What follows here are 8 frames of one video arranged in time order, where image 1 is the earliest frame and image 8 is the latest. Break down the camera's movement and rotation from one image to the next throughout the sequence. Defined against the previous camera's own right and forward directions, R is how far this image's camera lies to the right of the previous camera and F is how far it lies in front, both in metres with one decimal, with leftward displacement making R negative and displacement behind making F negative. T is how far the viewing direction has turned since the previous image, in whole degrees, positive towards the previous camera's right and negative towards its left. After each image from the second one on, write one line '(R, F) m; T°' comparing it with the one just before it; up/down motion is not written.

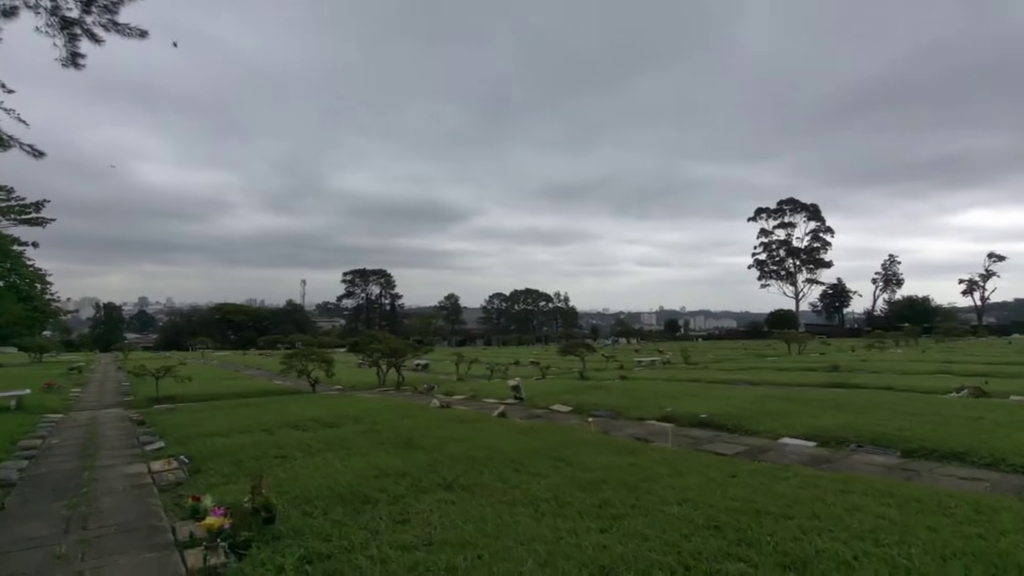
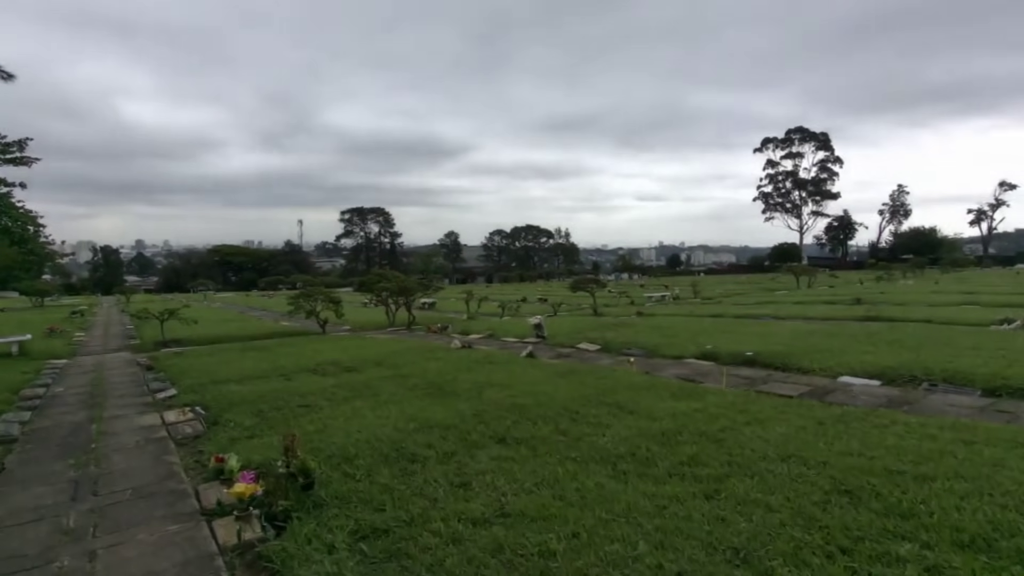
(-0.6, +0.8) m; 0°
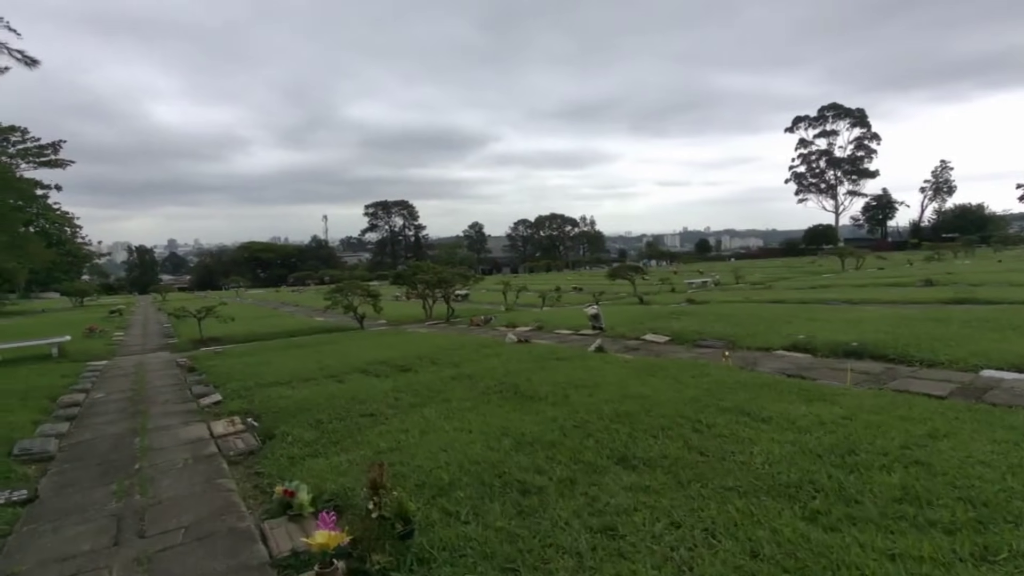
(-0.8, +0.9) m; -3°
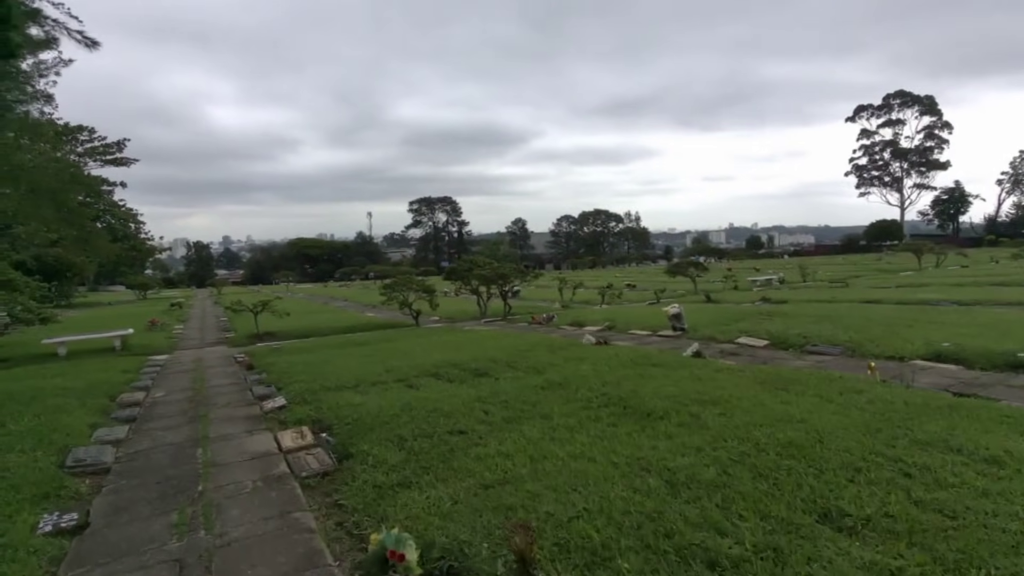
(-0.7, +1.0) m; -4°
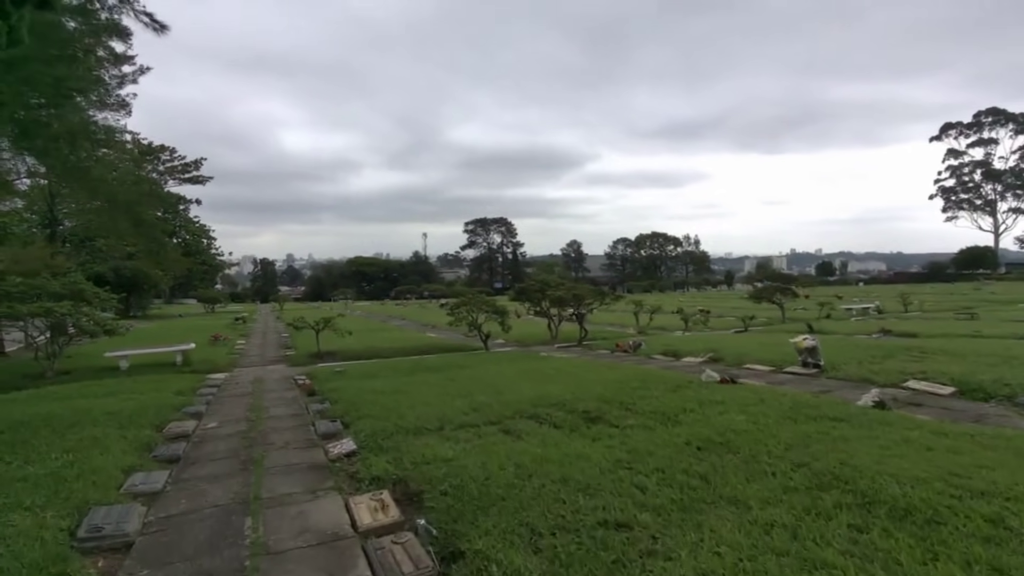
(-0.9, +1.6) m; -5°
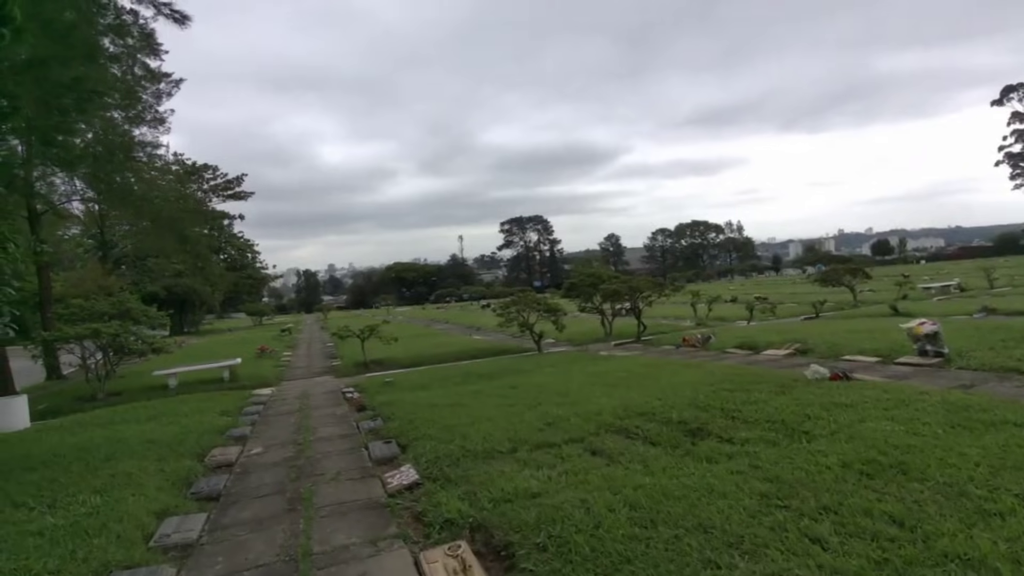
(-0.4, +1.0) m; -4°
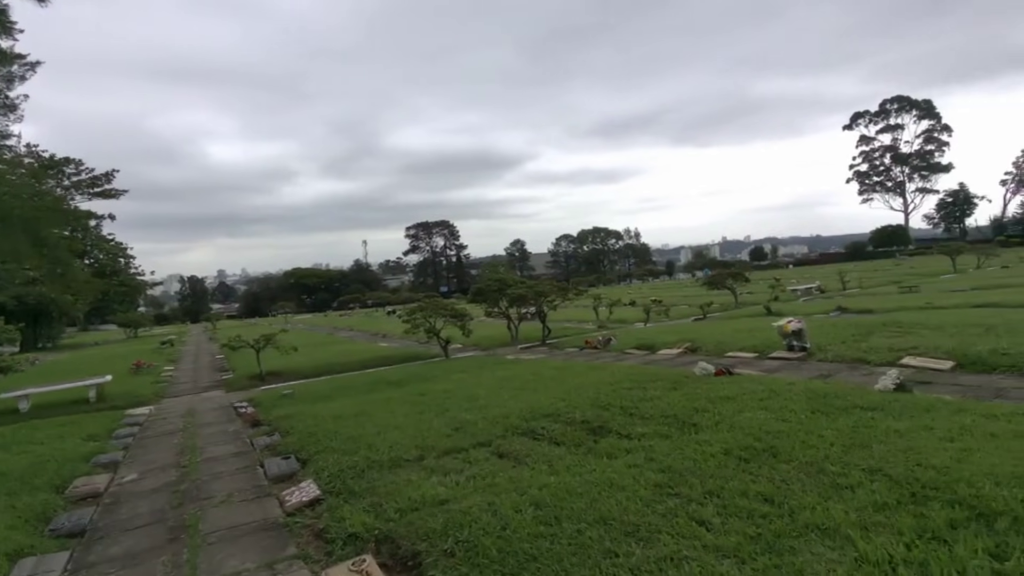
(0.0, 0.0) m; +10°
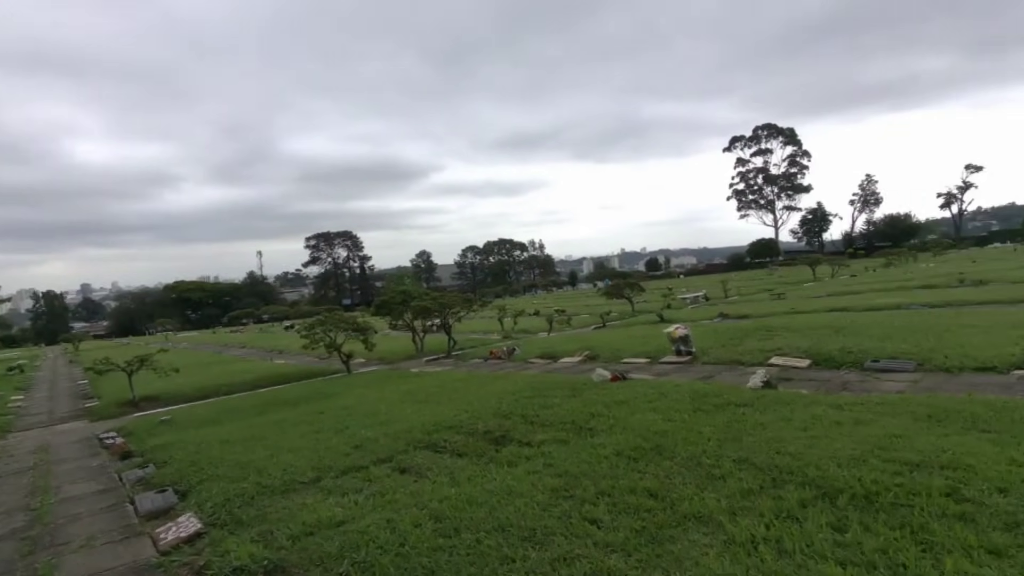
(+0.1, -0.1) m; +10°
